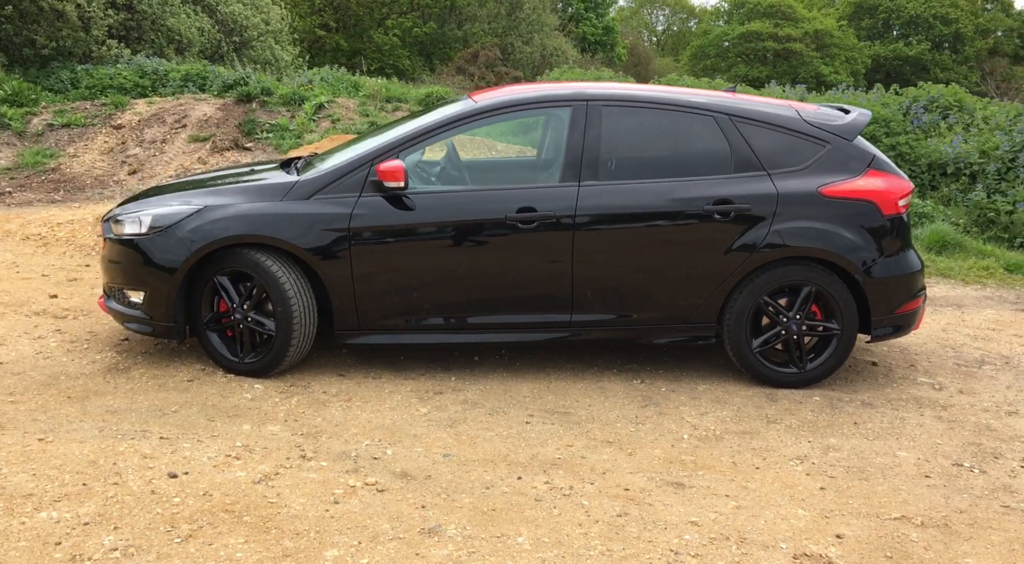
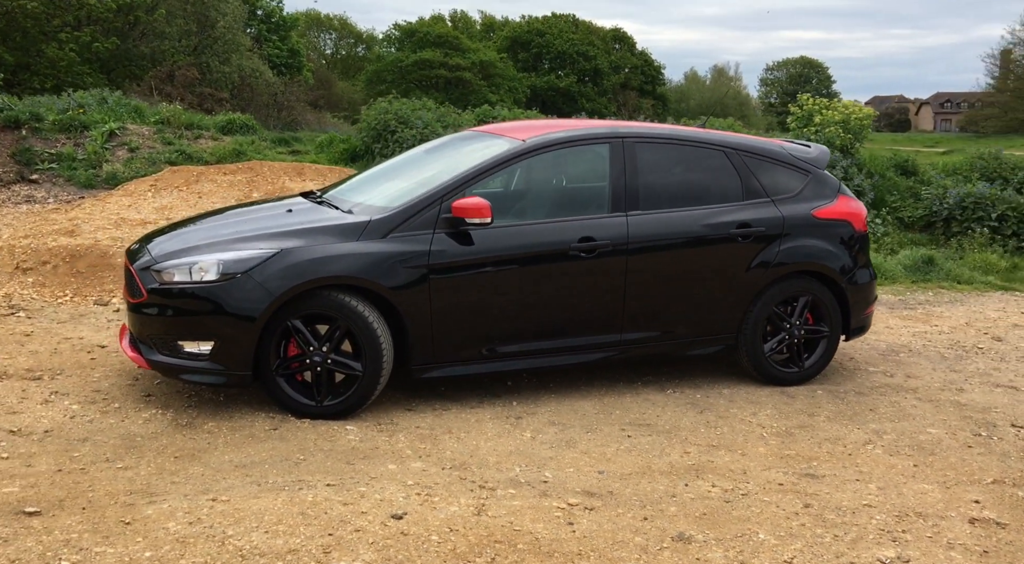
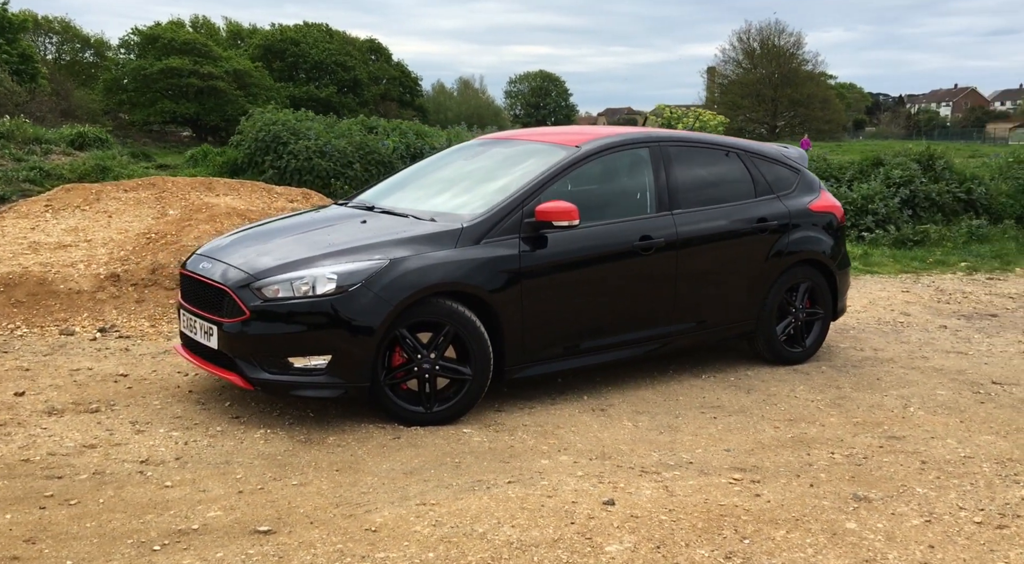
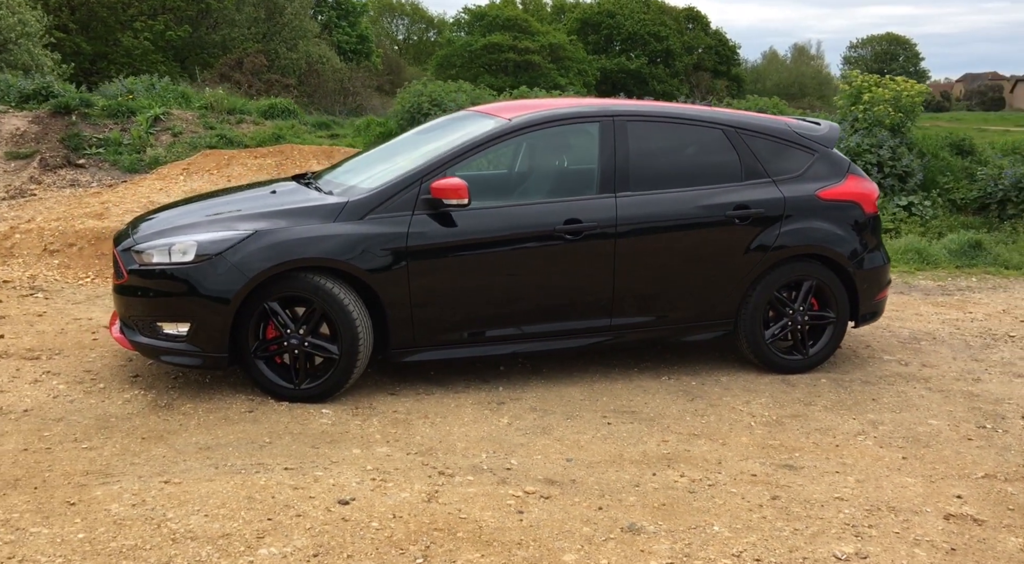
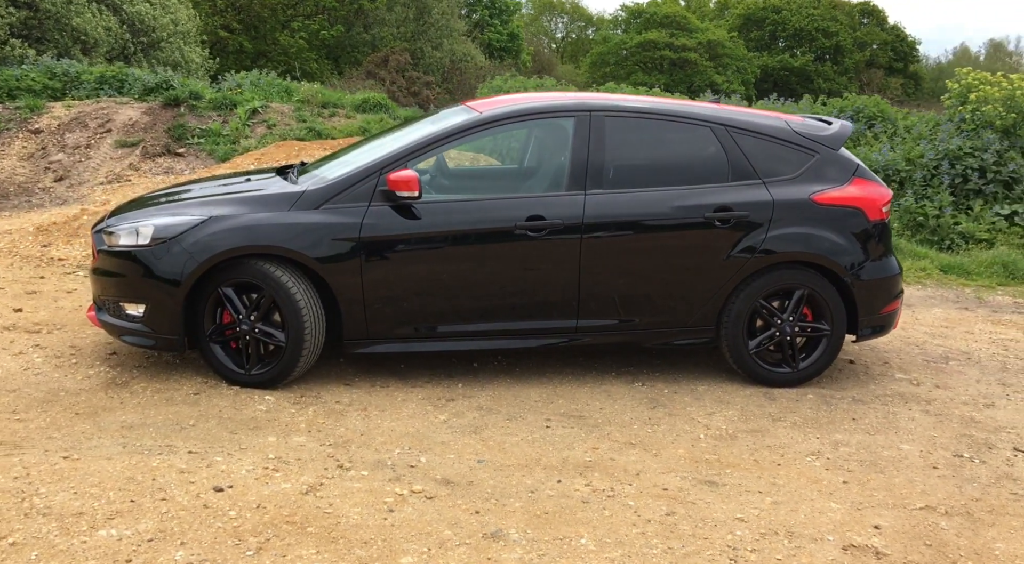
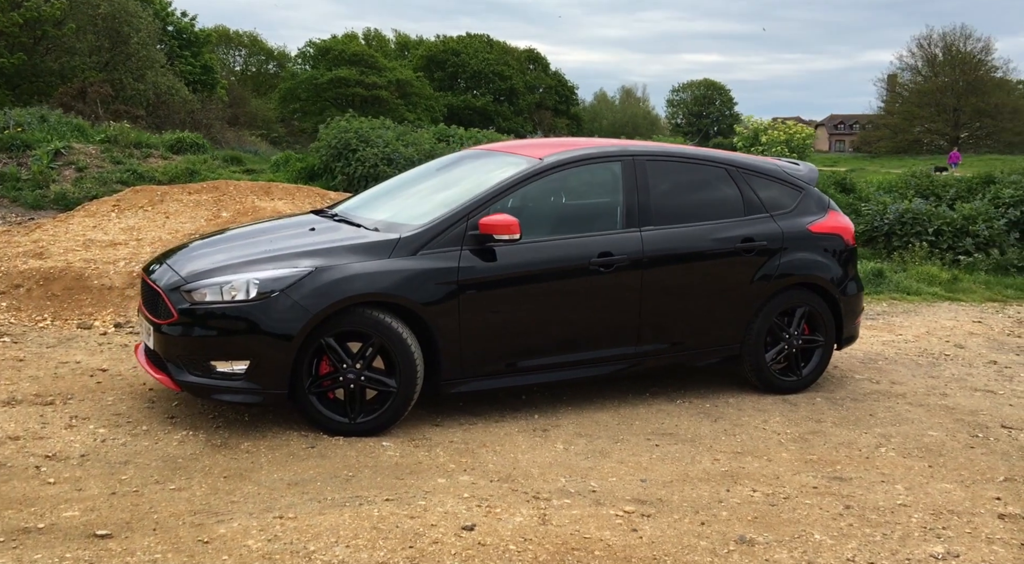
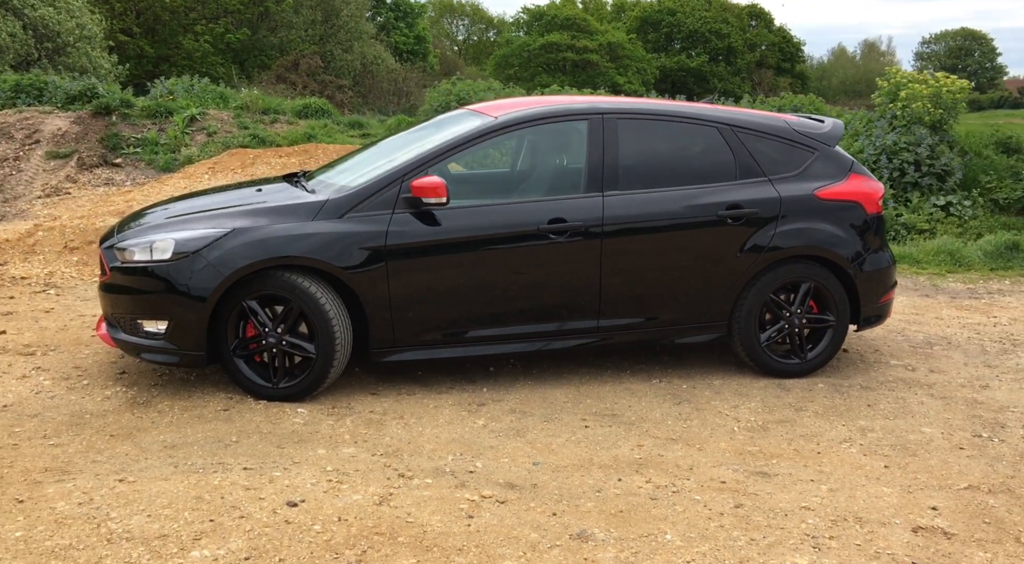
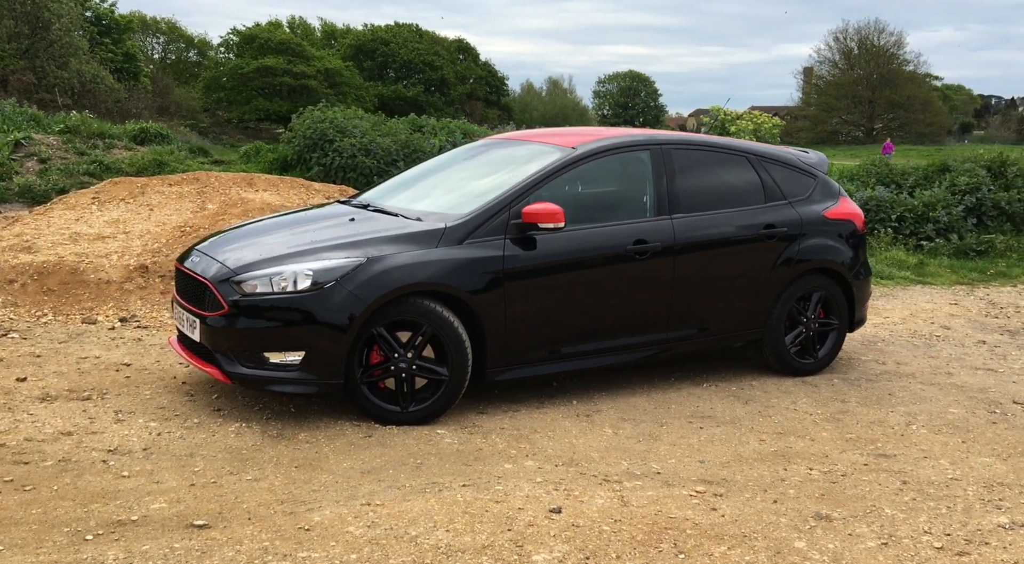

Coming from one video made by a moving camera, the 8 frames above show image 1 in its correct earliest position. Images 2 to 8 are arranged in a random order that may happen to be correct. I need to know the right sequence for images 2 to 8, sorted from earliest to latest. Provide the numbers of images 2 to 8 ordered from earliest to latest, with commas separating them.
5, 7, 4, 2, 6, 8, 3
